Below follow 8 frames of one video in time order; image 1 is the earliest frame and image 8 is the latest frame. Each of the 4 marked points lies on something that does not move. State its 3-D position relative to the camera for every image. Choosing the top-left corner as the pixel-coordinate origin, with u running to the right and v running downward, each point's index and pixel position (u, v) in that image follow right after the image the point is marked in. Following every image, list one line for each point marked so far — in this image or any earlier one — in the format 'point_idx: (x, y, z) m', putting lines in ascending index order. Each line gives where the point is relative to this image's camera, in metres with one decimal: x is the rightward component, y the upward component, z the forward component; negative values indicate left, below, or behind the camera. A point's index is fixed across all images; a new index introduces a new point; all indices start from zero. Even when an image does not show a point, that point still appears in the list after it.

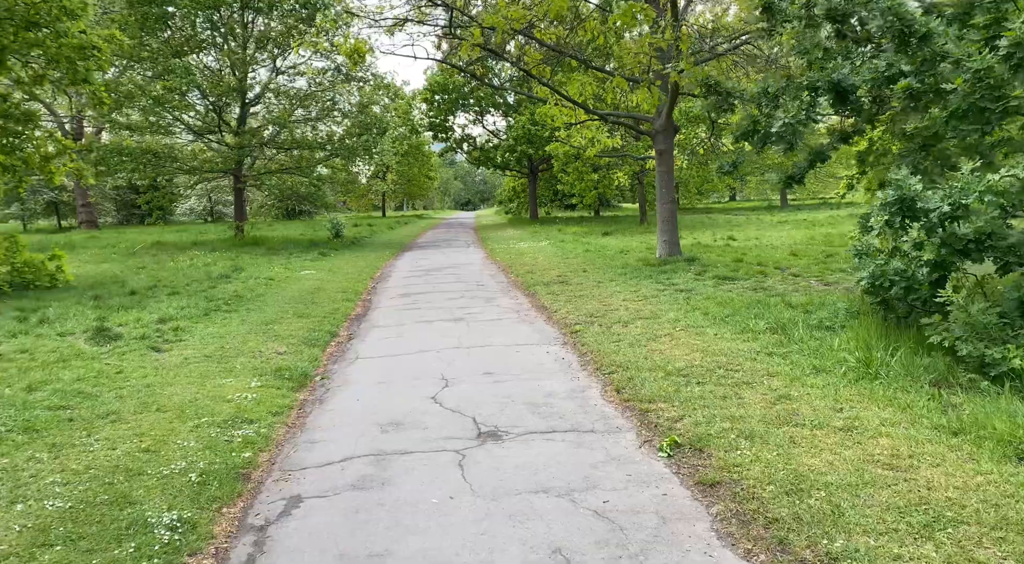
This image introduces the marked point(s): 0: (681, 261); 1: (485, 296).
0: (+2.9, +0.3, +14.0) m
1: (-0.4, -0.2, +11.9) m
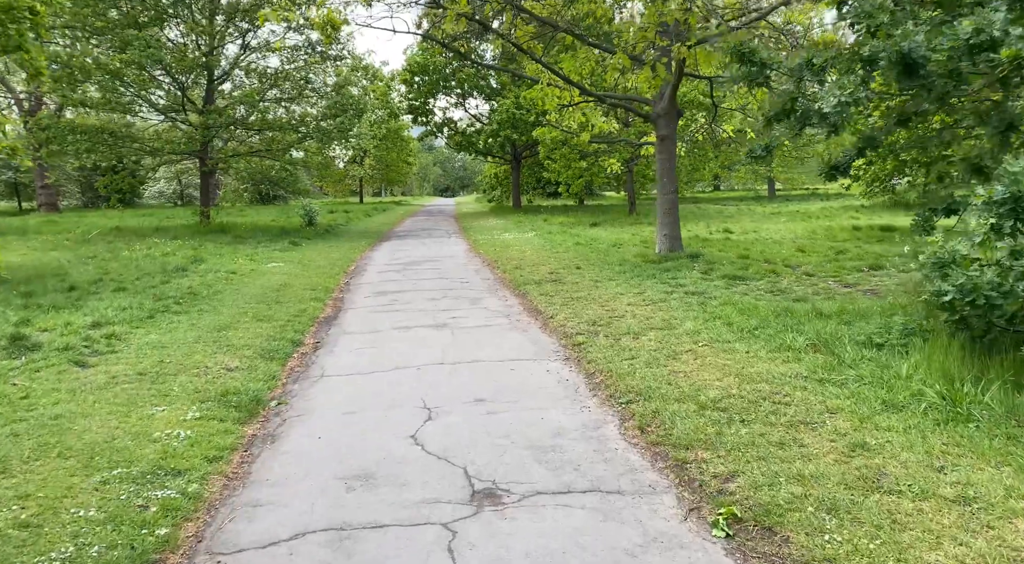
0: (+2.7, +0.4, +12.9) m
1: (-0.5, -0.2, +10.7) m
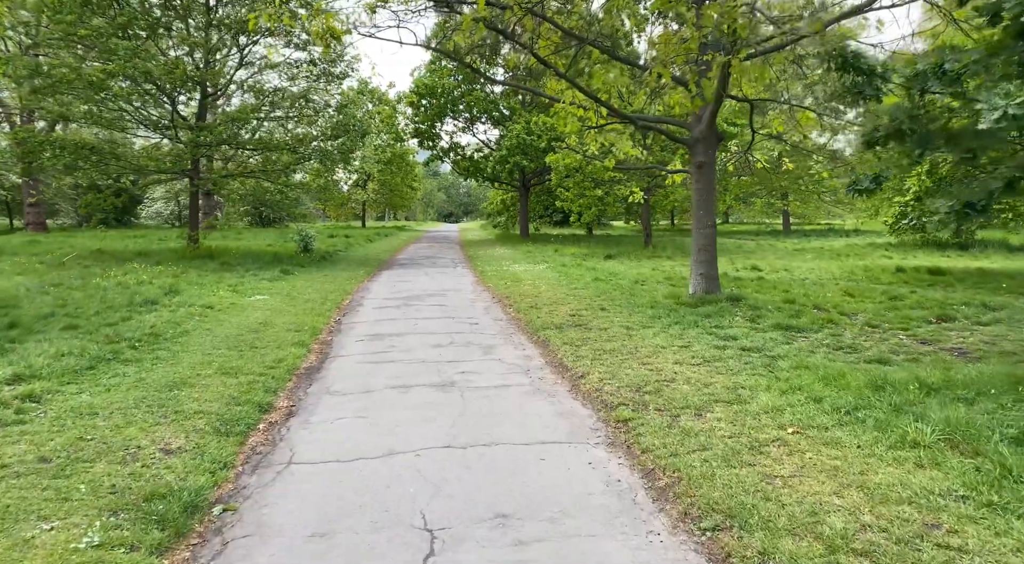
0: (+2.9, -0.3, +11.3) m
1: (-0.3, -0.7, +9.1) m
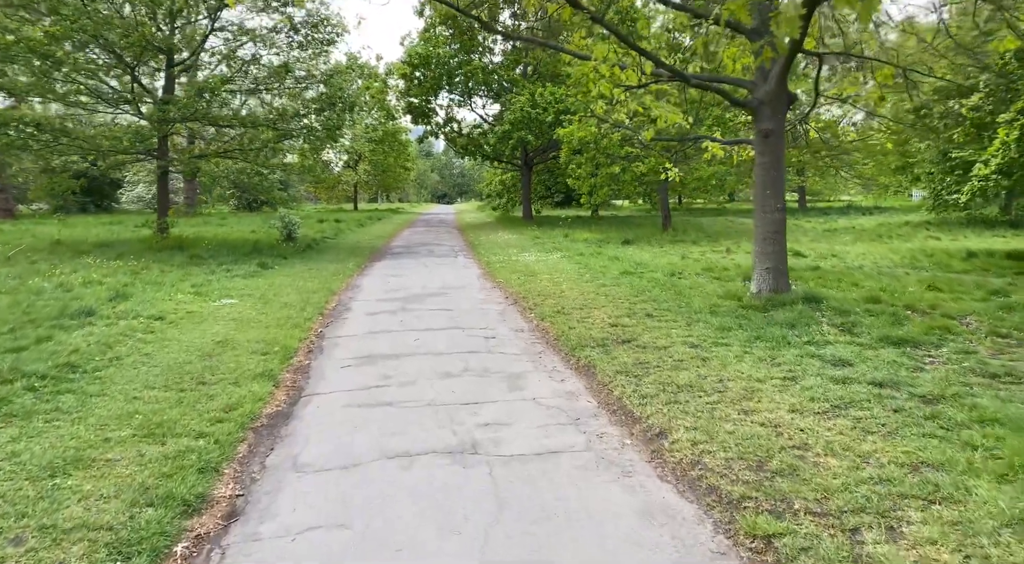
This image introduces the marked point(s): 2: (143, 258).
0: (+3.2, -0.3, +9.1) m
1: (-0.1, -0.8, +6.9) m
2: (-7.3, +0.5, +15.9) m
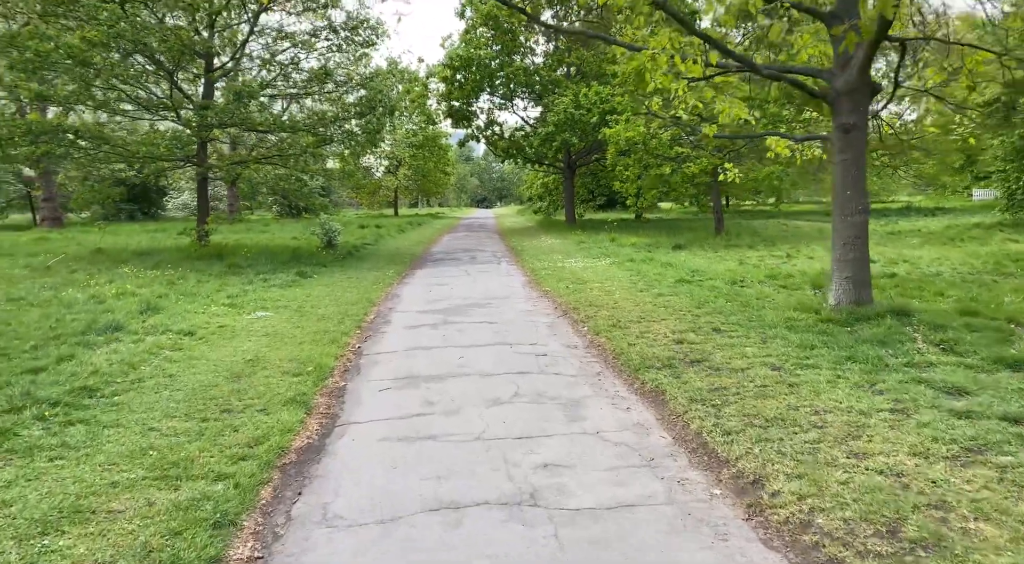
0: (+3.8, -0.4, +8.2) m
1: (+0.4, -0.9, +6.2) m
2: (-6.4, +0.3, +15.5) m
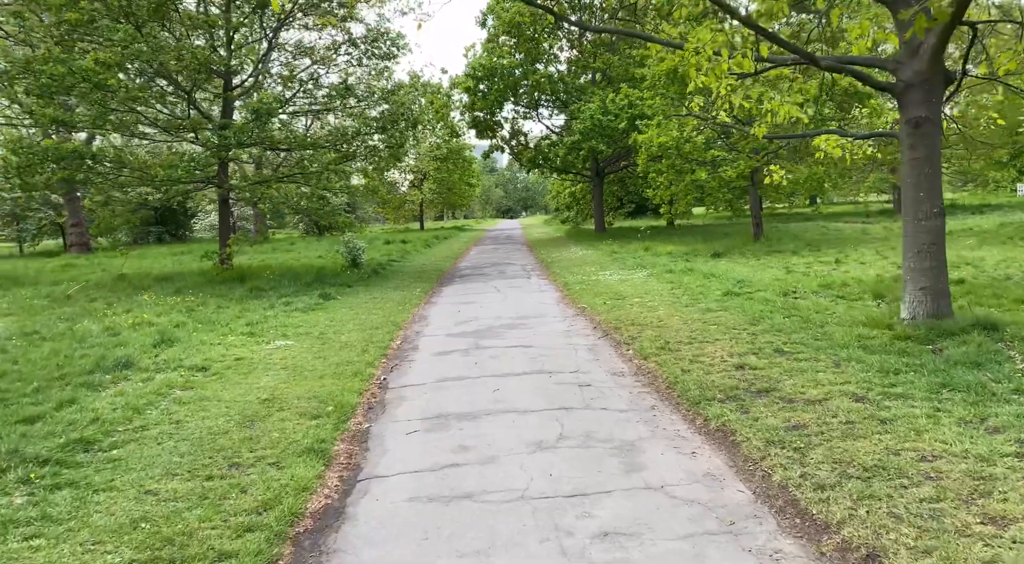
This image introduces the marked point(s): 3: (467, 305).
0: (+4.1, -0.5, +7.3) m
1: (+0.7, -1.1, +5.4) m
2: (-5.8, -0.2, +14.9) m
3: (-0.7, -0.4, +12.5) m
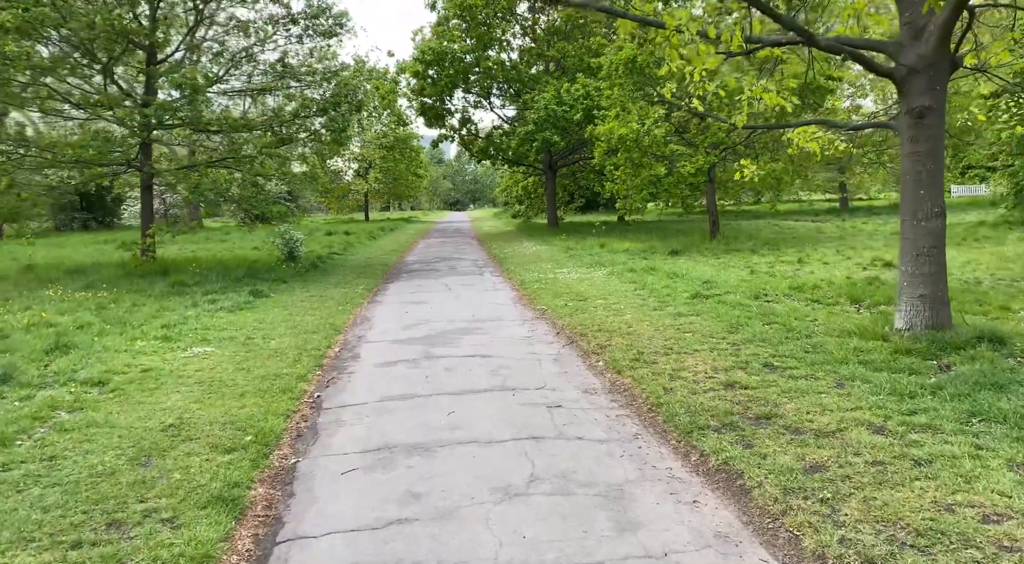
0: (+3.8, -0.5, +6.5) m
1: (+0.5, -1.1, +4.4) m
2: (-6.6, -0.1, +13.5) m
3: (-1.4, -0.3, +11.4) m
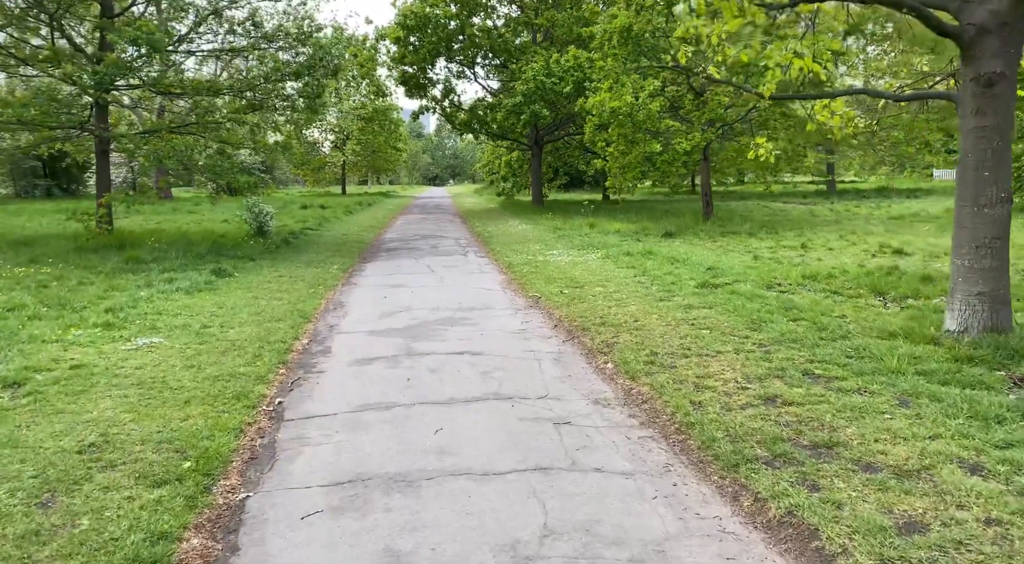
0: (+3.8, -0.5, +5.6) m
1: (+0.5, -1.1, +3.4) m
2: (-6.8, +0.3, +12.2) m
3: (-1.5, -0.1, +10.4) m
